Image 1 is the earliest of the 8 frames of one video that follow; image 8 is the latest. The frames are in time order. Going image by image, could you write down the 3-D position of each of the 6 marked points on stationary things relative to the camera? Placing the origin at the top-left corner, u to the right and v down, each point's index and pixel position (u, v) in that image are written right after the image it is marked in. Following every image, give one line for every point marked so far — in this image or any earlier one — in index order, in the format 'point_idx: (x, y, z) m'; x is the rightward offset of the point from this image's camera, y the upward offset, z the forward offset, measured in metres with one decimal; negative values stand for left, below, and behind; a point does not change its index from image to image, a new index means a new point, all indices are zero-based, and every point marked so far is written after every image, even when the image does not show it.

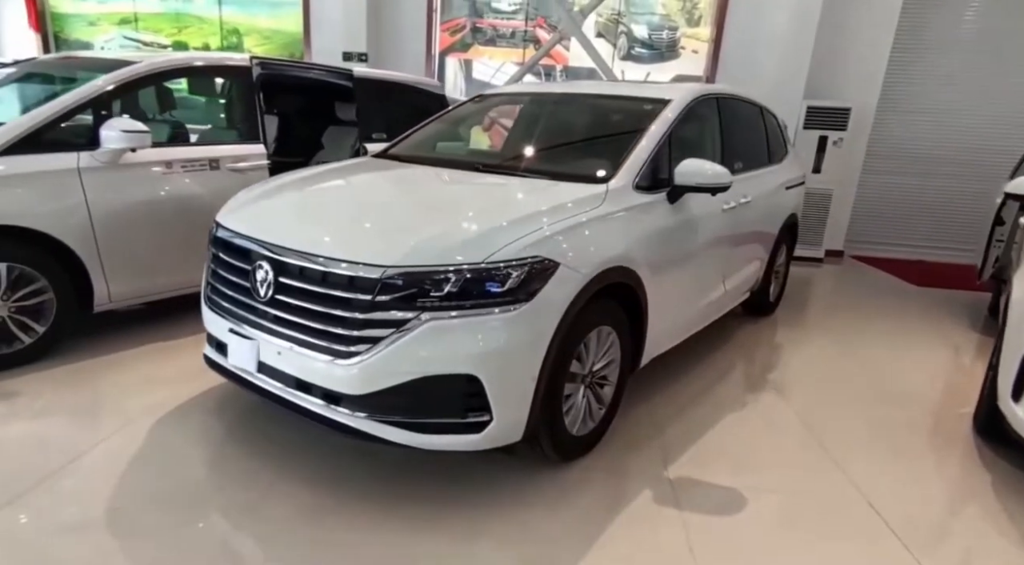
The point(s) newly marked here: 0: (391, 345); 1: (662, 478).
0: (-0.4, -0.2, +1.7) m
1: (+0.5, -0.7, +2.2) m
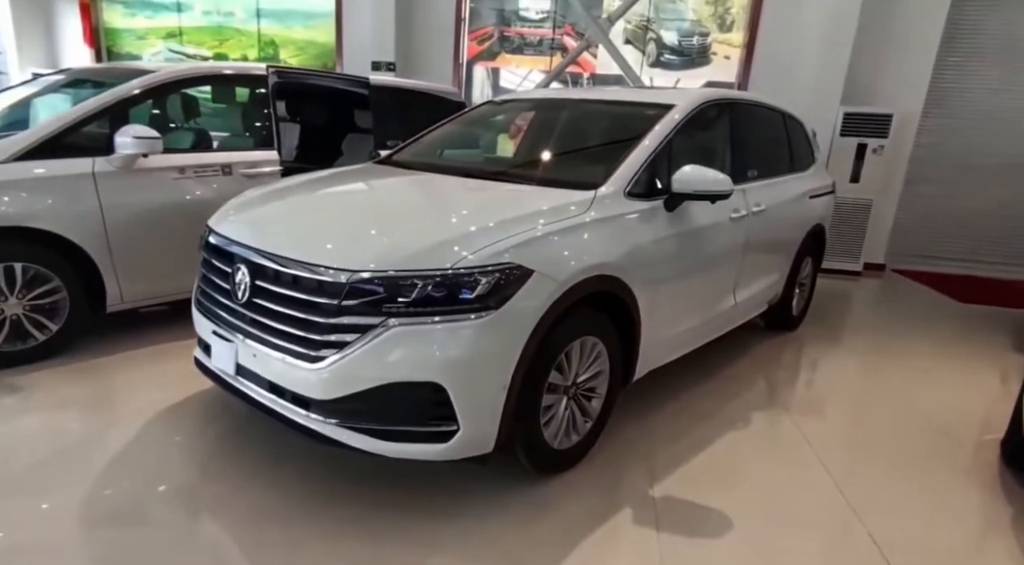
0: (-0.4, -0.2, +1.7) m
1: (+0.4, -0.7, +2.1) m
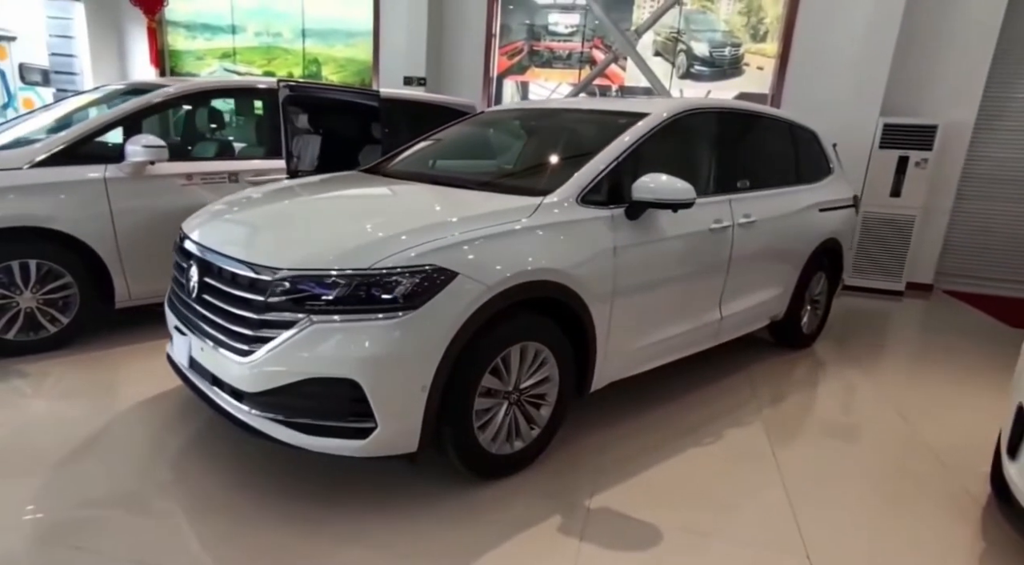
0: (-0.7, -0.2, +1.8) m
1: (+0.2, -0.7, +2.1) m
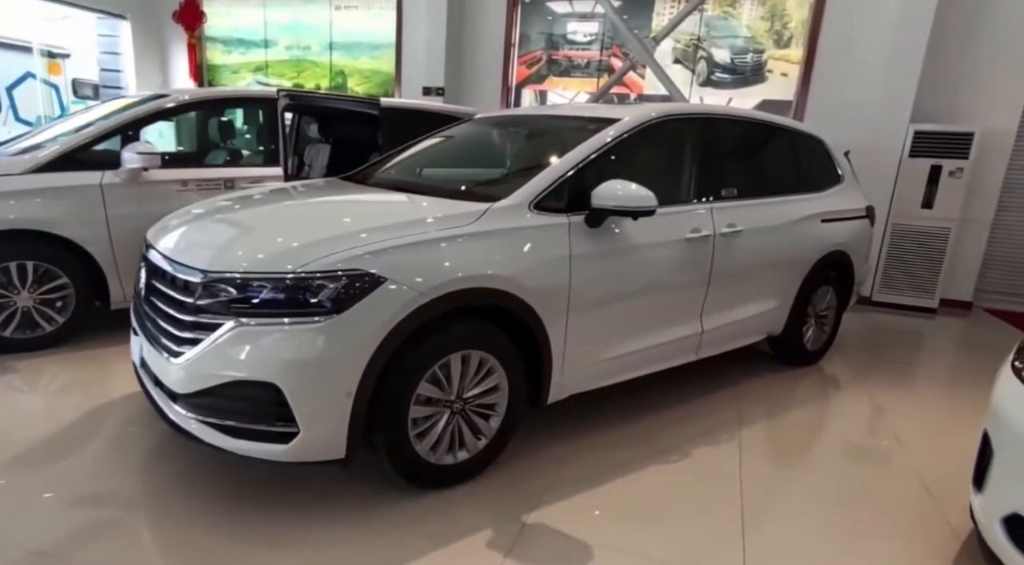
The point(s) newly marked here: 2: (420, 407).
0: (-0.9, -0.2, +1.8) m
1: (0.0, -0.8, +2.0) m
2: (-0.3, -0.4, +2.0) m
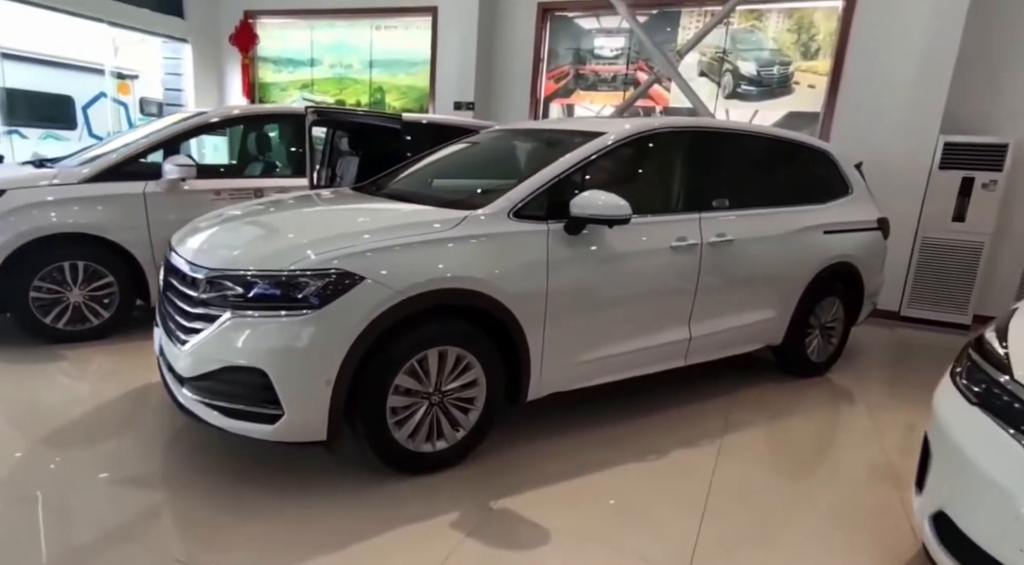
0: (-1.0, -0.2, +2.0) m
1: (-0.1, -0.8, +2.2) m
2: (-0.4, -0.4, +2.2) m
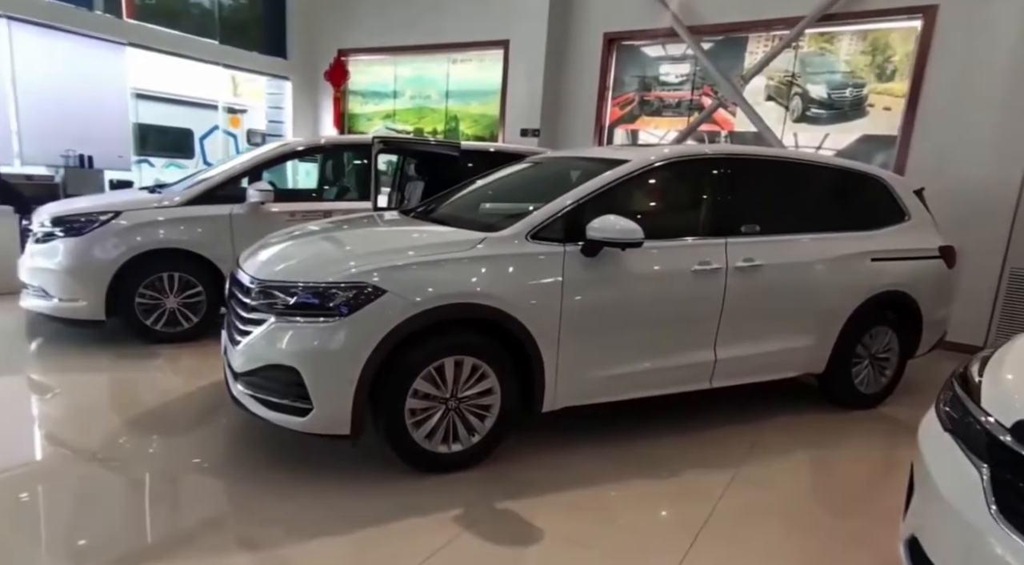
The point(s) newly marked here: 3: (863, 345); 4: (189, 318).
0: (-1.0, -0.2, +2.4) m
1: (-0.1, -0.8, +2.3) m
2: (-0.4, -0.4, +2.4) m
3: (+2.0, -0.4, +3.5) m
4: (-2.0, -0.2, +3.9) m
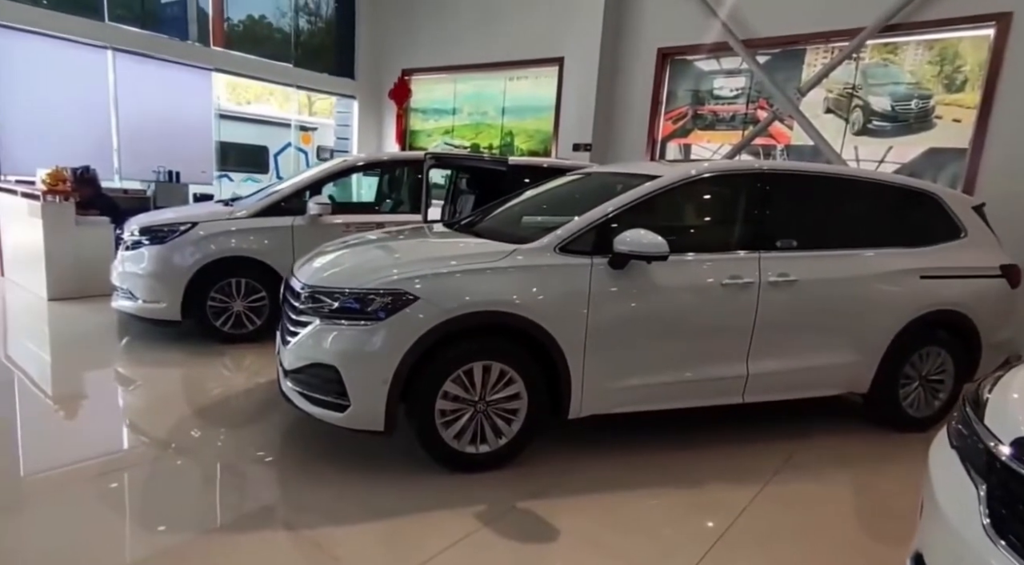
0: (-0.9, -0.2, +2.6) m
1: (0.0, -0.9, +2.4) m
2: (-0.3, -0.5, +2.5) m
3: (+2.2, -0.4, +3.4) m
4: (-1.7, -0.3, +4.3) m
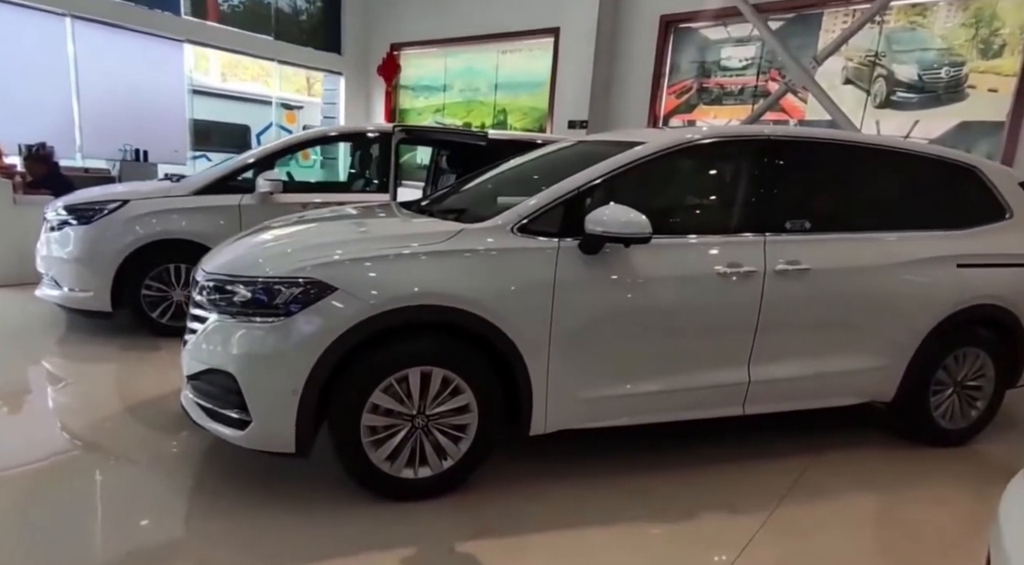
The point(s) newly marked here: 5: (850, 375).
0: (-1.0, -0.2, +2.1) m
1: (-0.2, -0.8, +2.0) m
2: (-0.4, -0.4, +2.1) m
3: (+2.0, -0.4, +2.8) m
4: (-1.9, -0.2, +3.8) m
5: (+1.4, -0.4, +2.7) m
